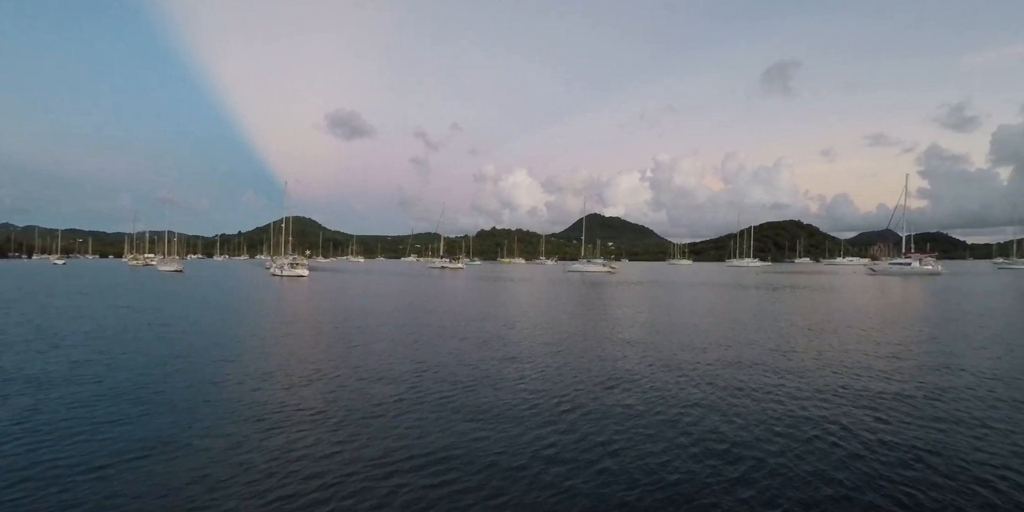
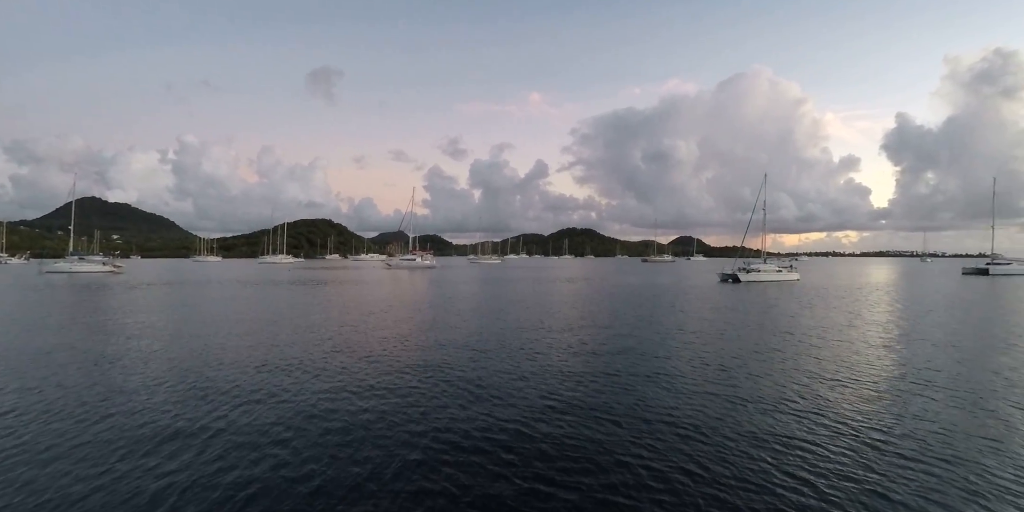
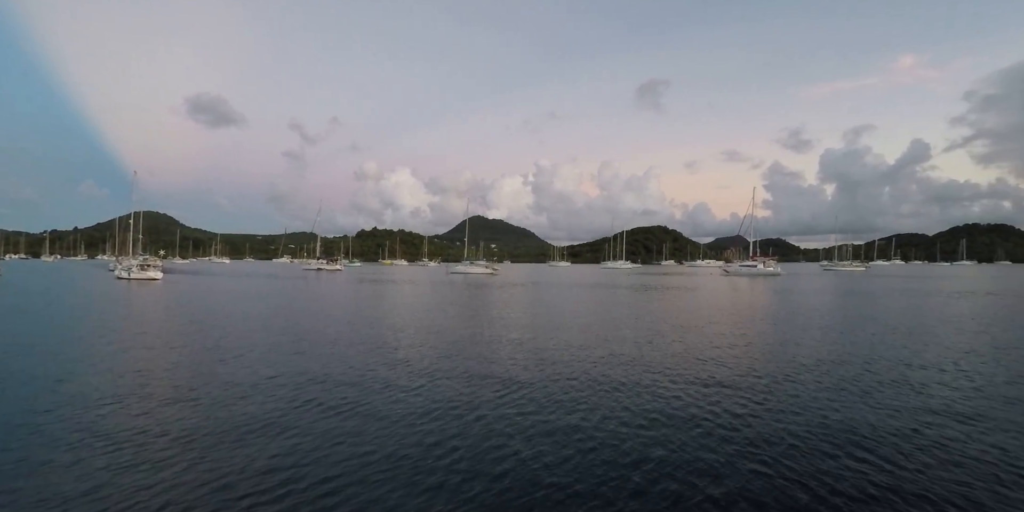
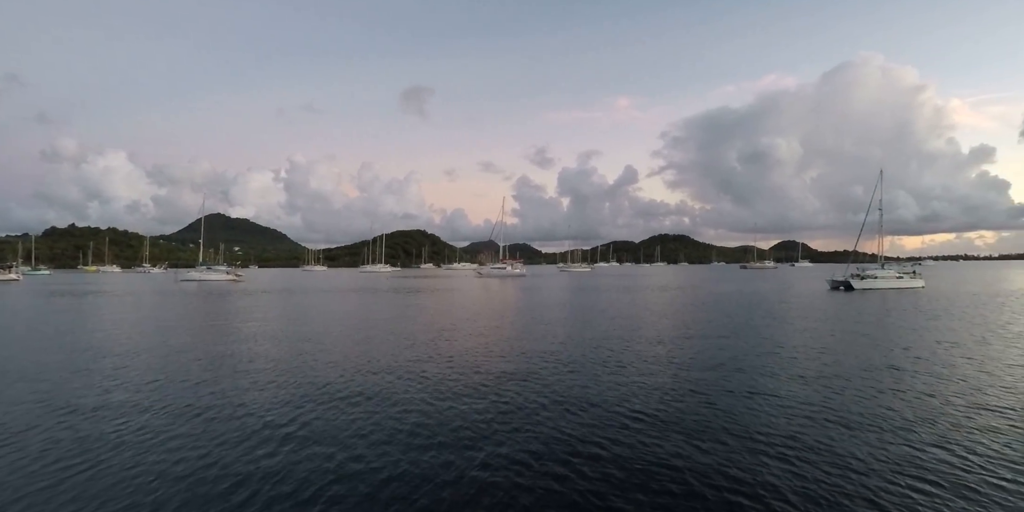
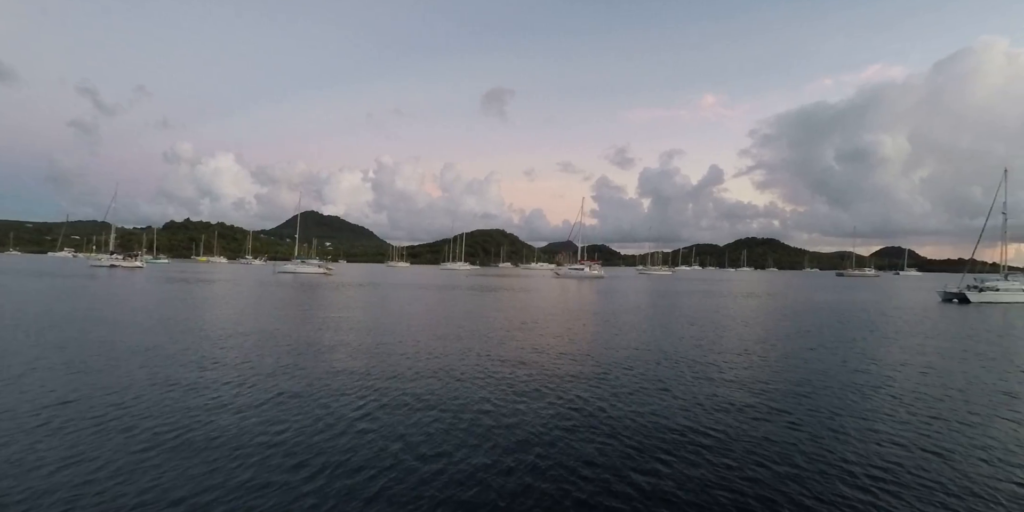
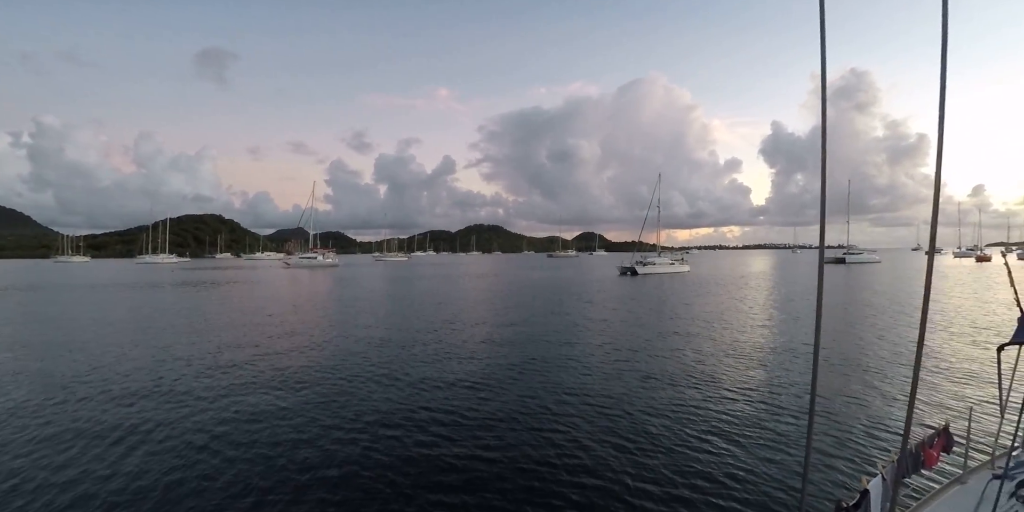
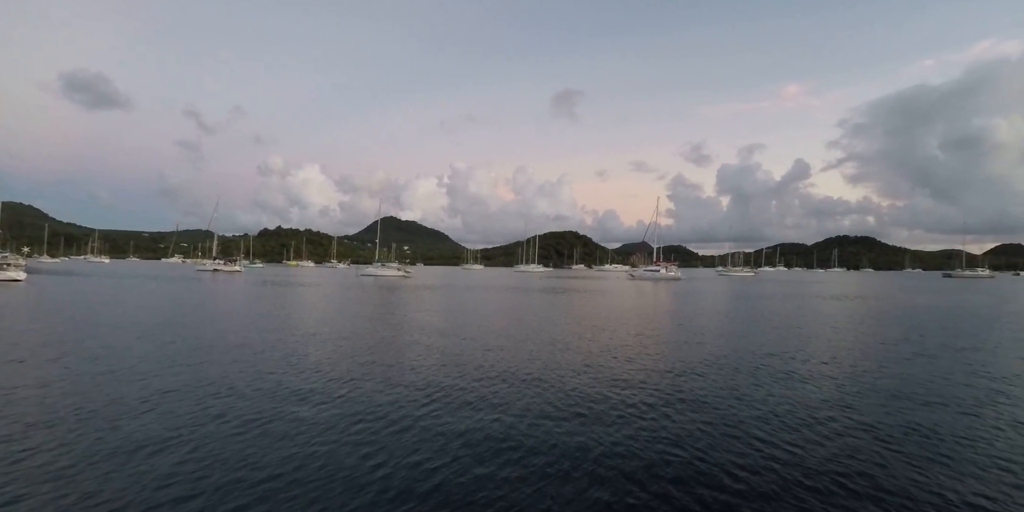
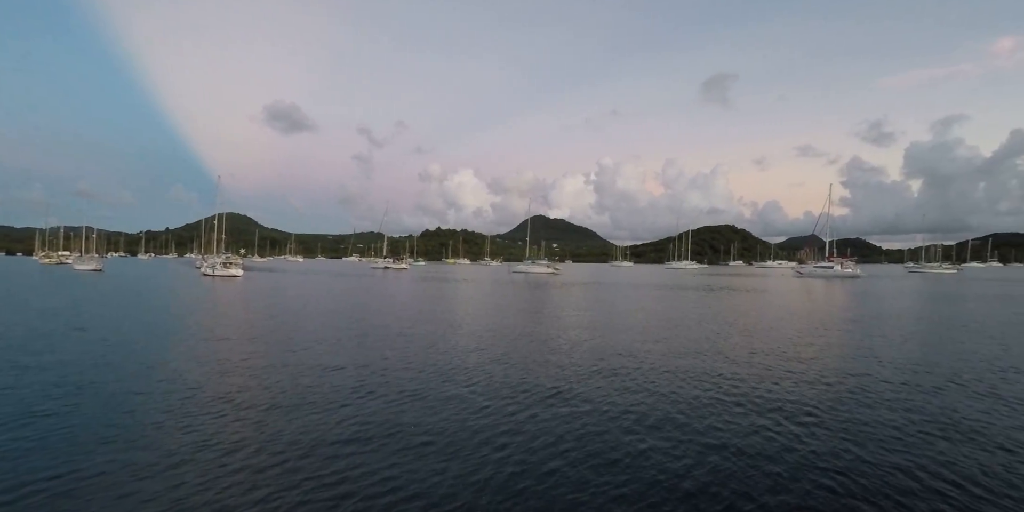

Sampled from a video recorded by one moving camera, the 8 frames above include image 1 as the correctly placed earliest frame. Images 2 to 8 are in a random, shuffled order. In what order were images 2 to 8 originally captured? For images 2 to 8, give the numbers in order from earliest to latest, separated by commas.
8, 3, 7, 5, 4, 2, 6
